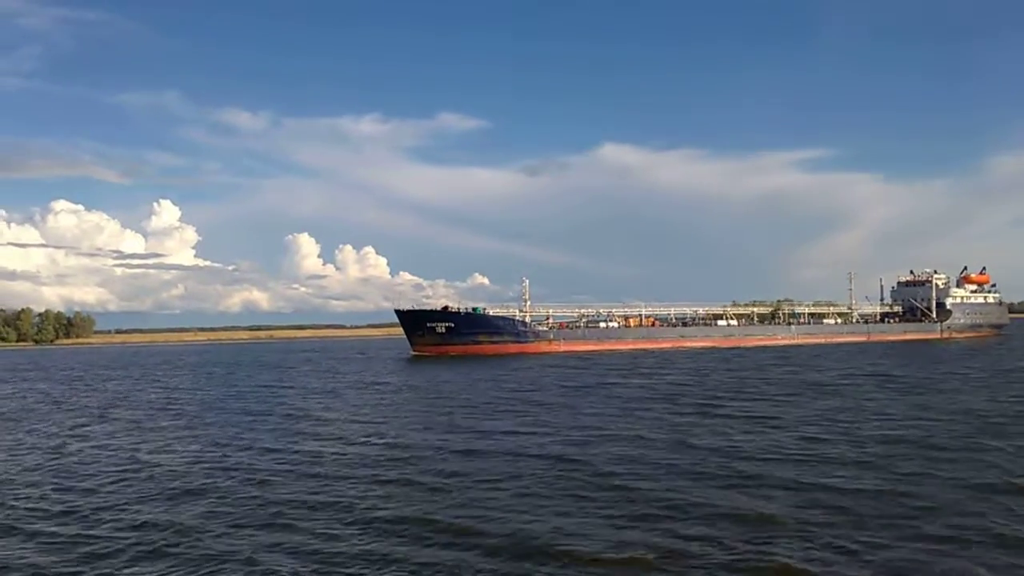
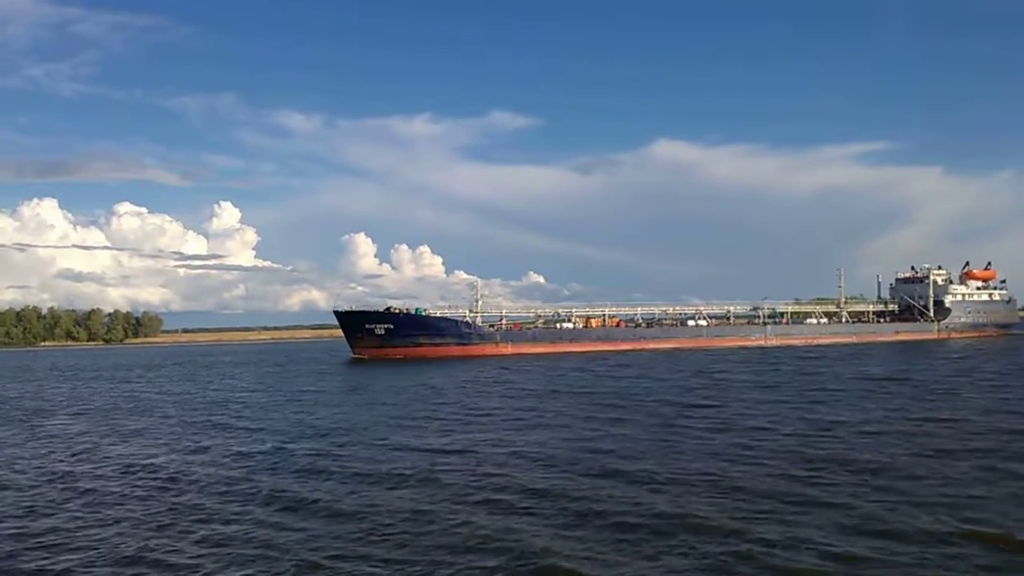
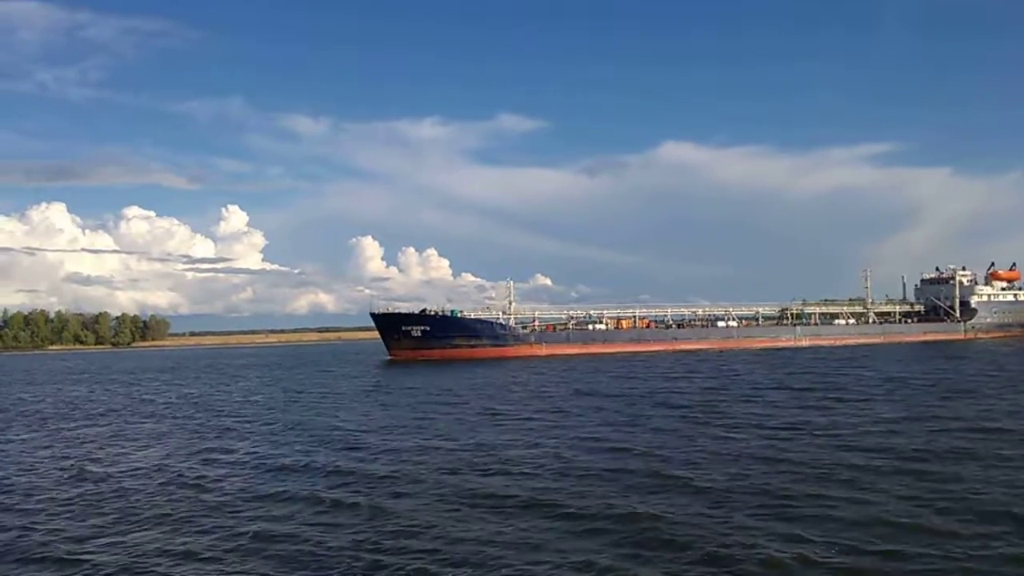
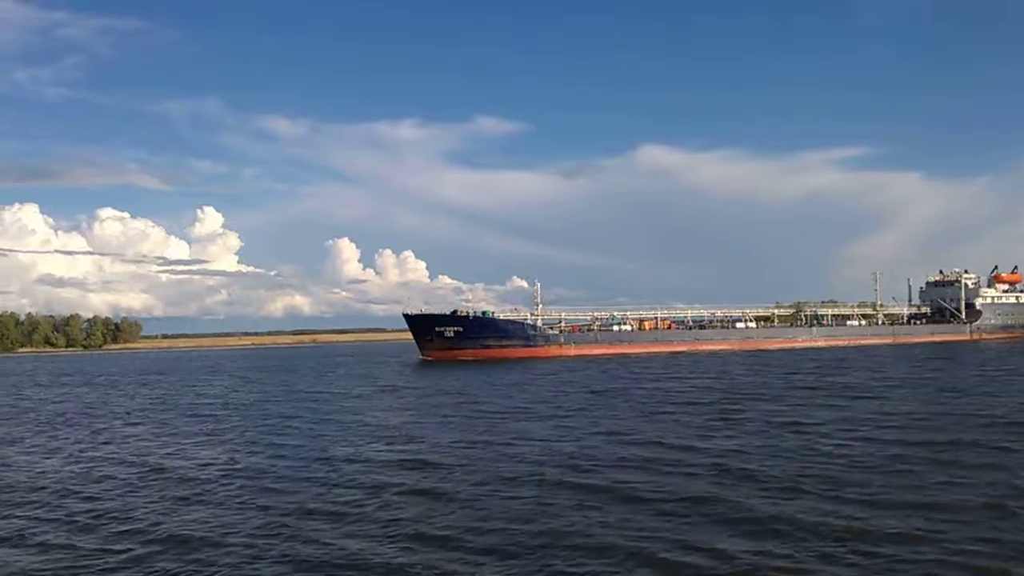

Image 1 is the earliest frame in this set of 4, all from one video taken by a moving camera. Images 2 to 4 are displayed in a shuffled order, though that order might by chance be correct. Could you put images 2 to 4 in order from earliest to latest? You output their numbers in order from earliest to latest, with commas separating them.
4, 3, 2
